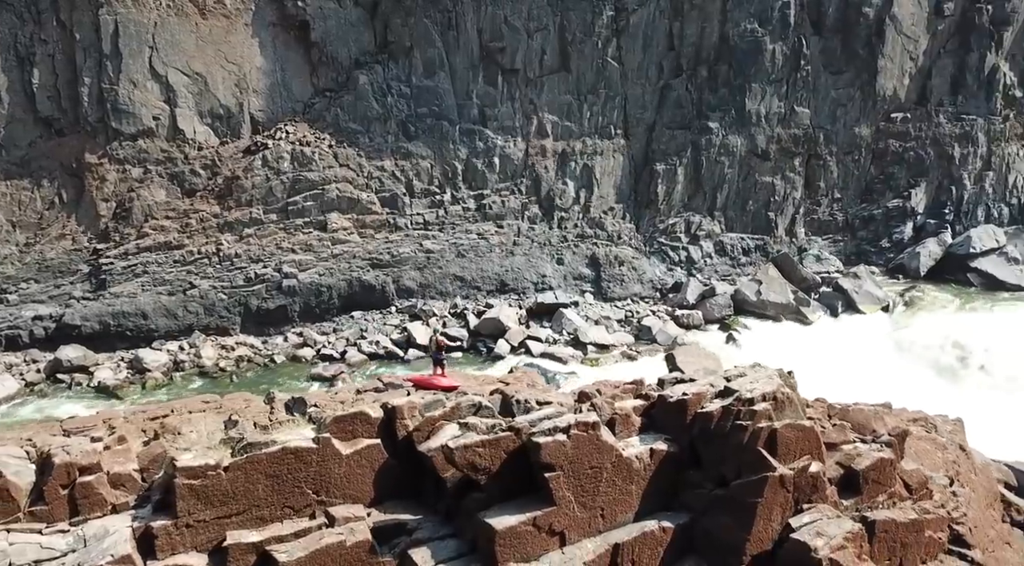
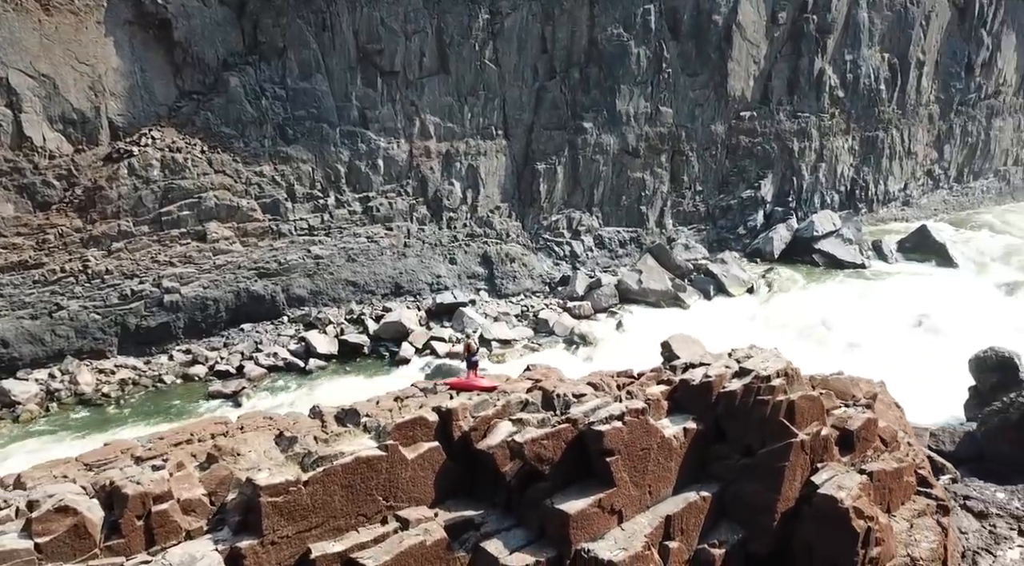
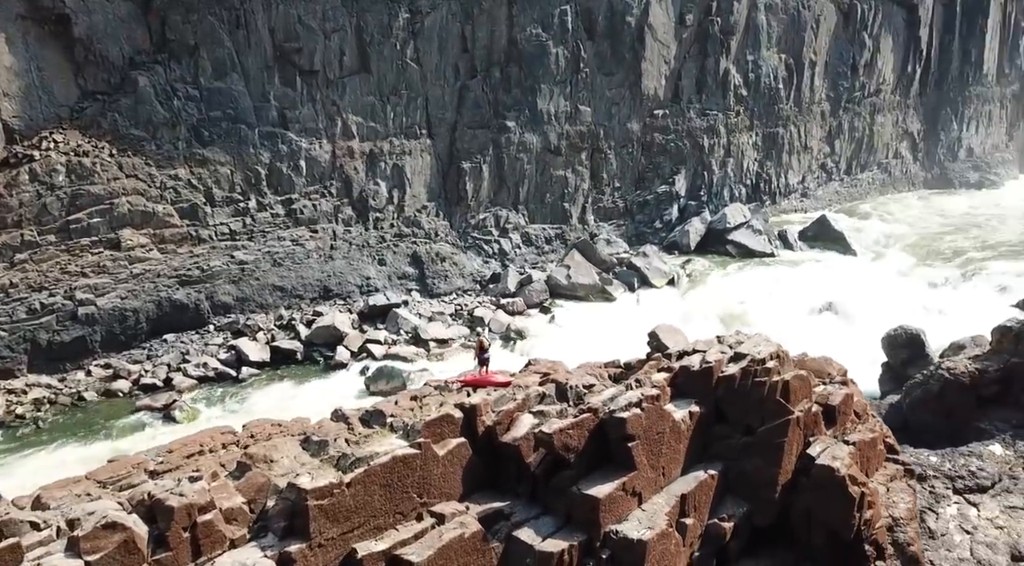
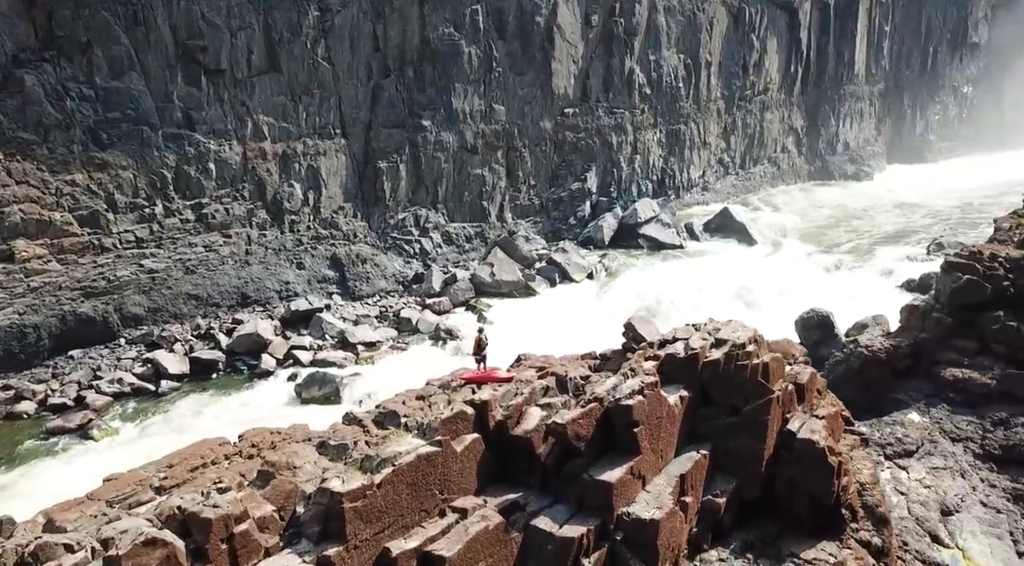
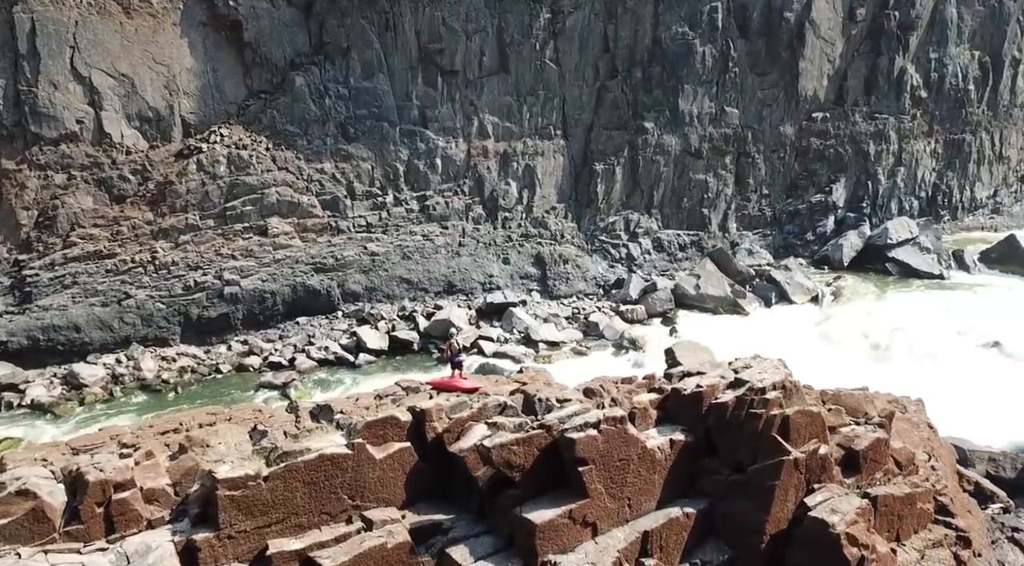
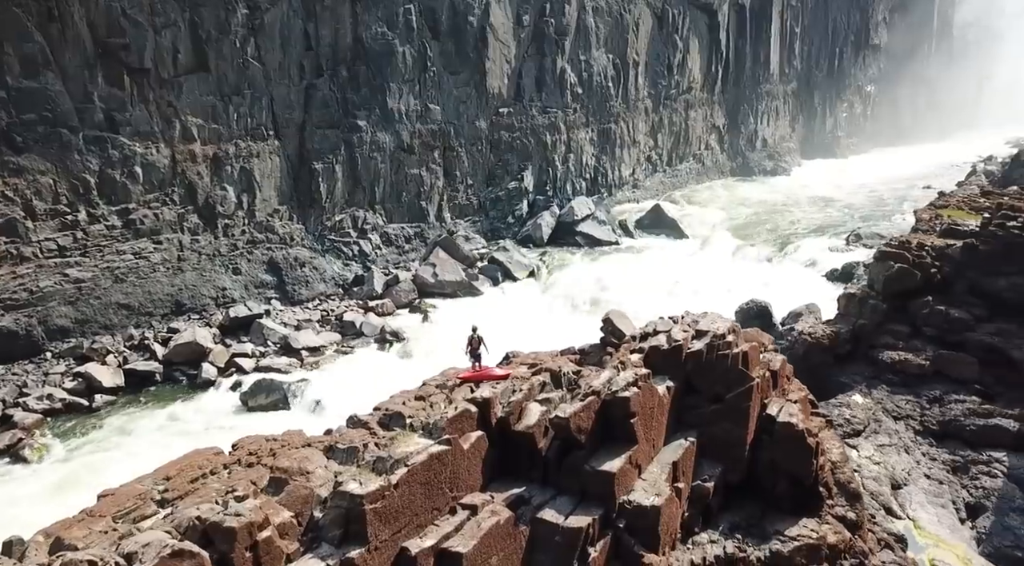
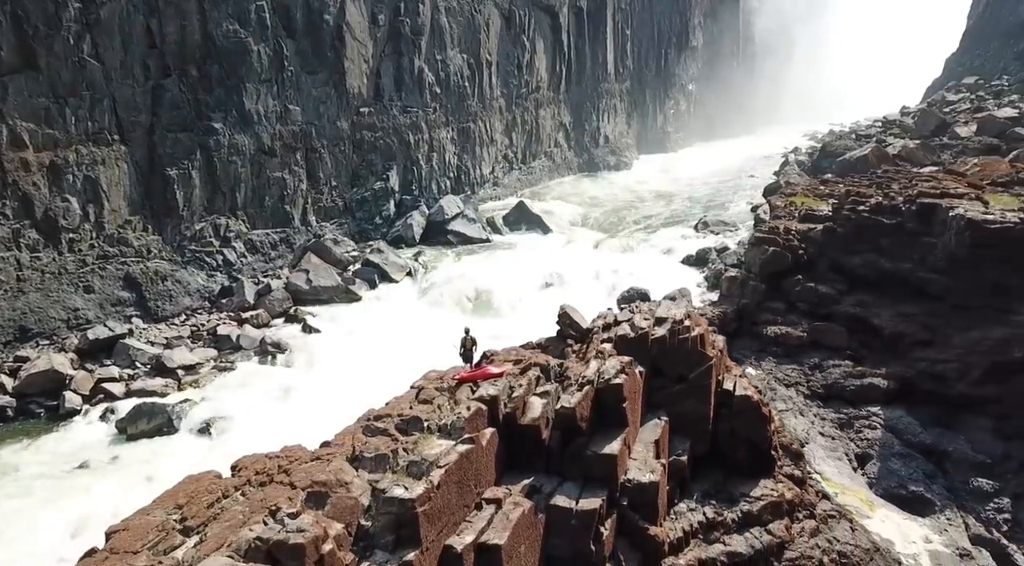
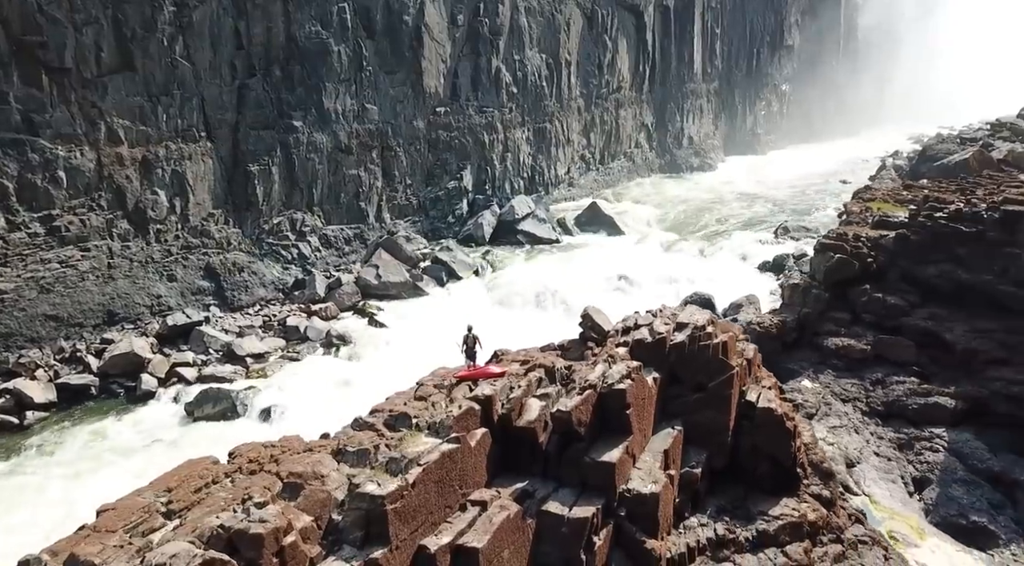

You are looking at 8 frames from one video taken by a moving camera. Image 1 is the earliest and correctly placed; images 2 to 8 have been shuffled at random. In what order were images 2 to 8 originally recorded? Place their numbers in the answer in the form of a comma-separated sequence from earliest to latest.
5, 2, 3, 4, 6, 8, 7
